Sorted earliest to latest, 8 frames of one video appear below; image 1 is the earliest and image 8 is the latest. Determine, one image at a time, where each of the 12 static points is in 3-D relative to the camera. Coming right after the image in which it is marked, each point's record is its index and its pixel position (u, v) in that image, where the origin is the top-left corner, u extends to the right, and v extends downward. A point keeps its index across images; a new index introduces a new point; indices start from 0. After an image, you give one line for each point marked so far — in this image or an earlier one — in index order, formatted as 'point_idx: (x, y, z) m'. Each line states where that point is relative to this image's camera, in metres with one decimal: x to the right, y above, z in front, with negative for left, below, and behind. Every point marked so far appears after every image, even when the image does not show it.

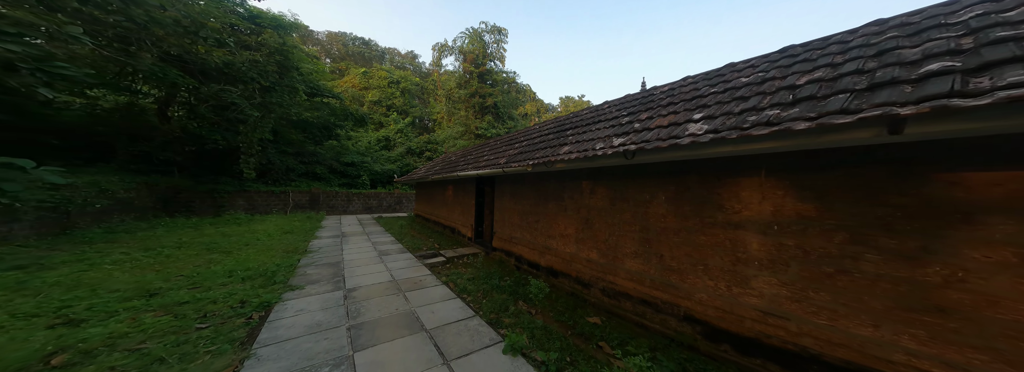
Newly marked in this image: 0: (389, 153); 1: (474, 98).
0: (-8.5, +2.3, +16.2) m
1: (-2.8, +6.1, +16.5) m
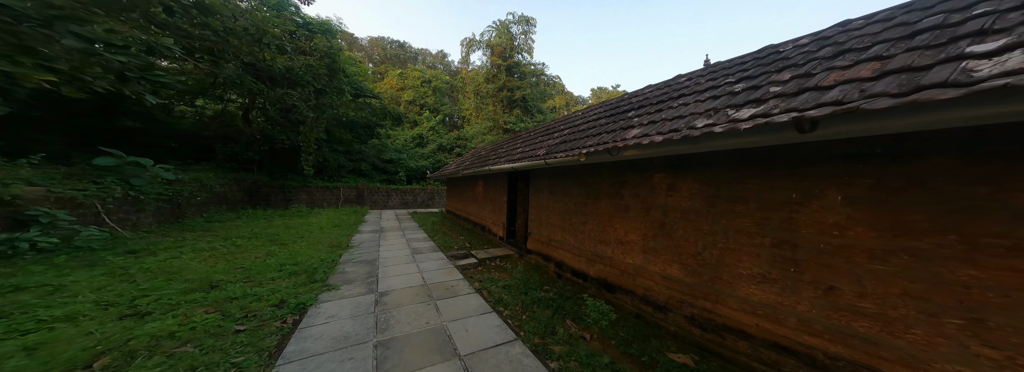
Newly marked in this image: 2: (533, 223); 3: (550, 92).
0: (-6.3, +2.6, +16.7) m
1: (-0.6, +6.5, +16.2) m
2: (+0.3, -0.6, +3.9) m
3: (+3.1, +7.8, +19.9) m
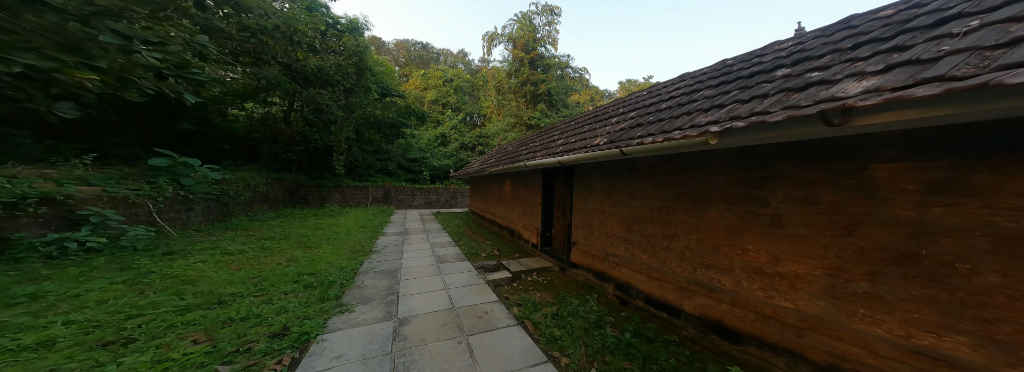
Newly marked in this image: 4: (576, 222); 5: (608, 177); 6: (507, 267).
0: (-4.6, +2.7, +16.6) m
1: (+1.0, +6.5, +15.5) m
2: (+0.9, -0.6, +3.2) m
3: (+5.0, +7.9, +18.9) m
4: (+0.9, -0.5, +3.3) m
5: (+1.1, +0.1, +2.6) m
6: (0.0, -1.2, +3.7) m
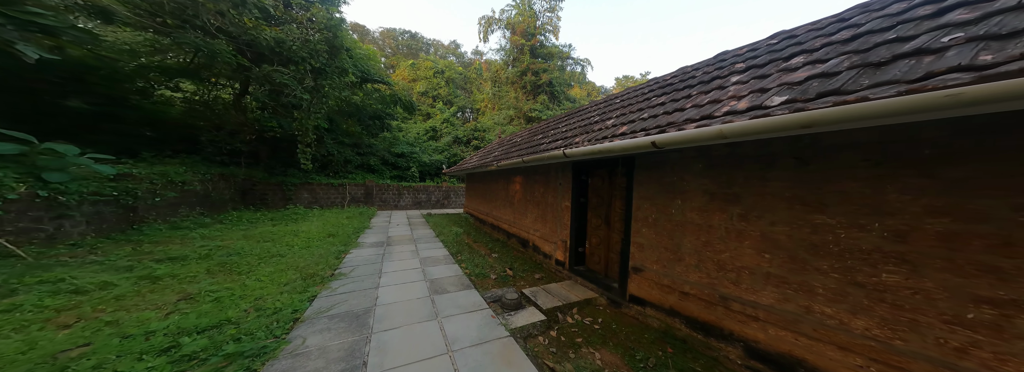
0: (-4.8, +2.8, +15.2) m
1: (+0.8, +6.6, +14.4) m
2: (+1.2, -0.6, +2.2) m
3: (+4.7, +7.9, +18.0) m
4: (+1.2, -0.5, +2.2) m
5: (+1.4, +0.1, +1.6) m
6: (+0.3, -1.2, +2.5) m
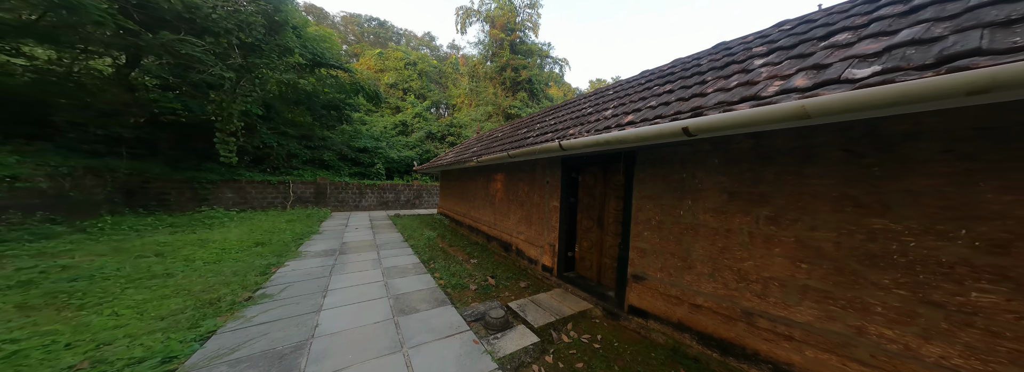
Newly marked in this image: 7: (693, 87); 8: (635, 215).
0: (-6.2, +2.8, +14.3) m
1: (-0.5, +6.7, +14.1) m
2: (+1.1, -0.6, +2.0) m
3: (+3.0, +8.0, +18.0) m
4: (+1.1, -0.5, +2.0) m
5: (+1.4, +0.1, +1.4) m
6: (+0.1, -1.2, +2.2) m
7: (+1.2, +0.7, +1.6) m
8: (+1.1, -0.3, +2.1) m
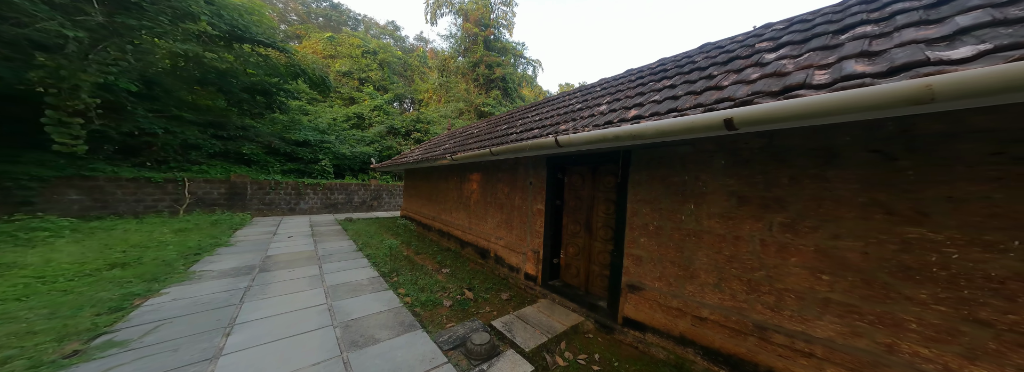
0: (-7.8, +2.9, +13.1) m
1: (-2.1, +6.6, +13.6) m
2: (+1.0, -0.6, +1.8) m
3: (+0.9, +8.0, +18.0) m
4: (+1.0, -0.5, +1.9) m
5: (+1.4, +0.1, +1.3) m
6: (0.0, -1.2, +2.0) m
7: (+1.2, +0.6, +1.5) m
8: (+1.0, -0.3, +1.9) m
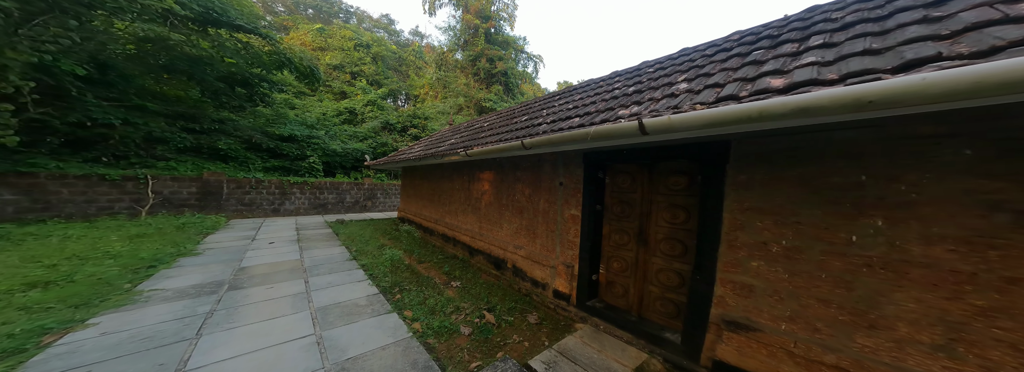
0: (-7.7, +2.9, +12.3) m
1: (-2.0, +6.7, +13.0) m
2: (+1.4, -0.6, +1.3) m
3: (+0.9, +8.0, +17.4) m
4: (+1.4, -0.5, +1.3) m
5: (+1.8, +0.1, +0.7) m
6: (+0.4, -1.2, +1.4) m
7: (+1.6, +0.6, +0.9) m
8: (+1.4, -0.3, +1.4) m
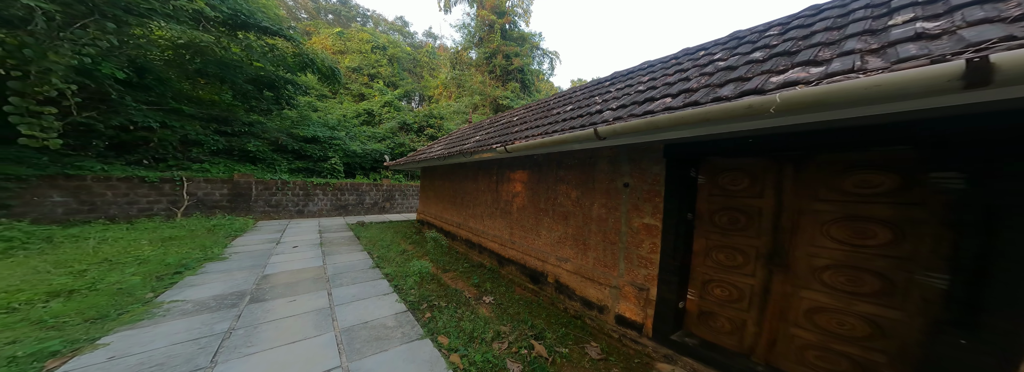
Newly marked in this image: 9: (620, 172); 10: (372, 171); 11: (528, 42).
0: (-6.5, +2.9, +12.2) m
1: (-0.8, +6.7, +12.5) m
2: (+1.9, -0.6, +0.6) m
3: (+2.3, +8.0, +16.7) m
4: (+1.9, -0.5, +0.7) m
5: (+2.2, +0.1, 0.0) m
6: (+0.9, -1.3, +0.8) m
7: (+2.0, +0.6, +0.3) m
8: (+1.8, -0.3, +0.7) m
9: (+1.1, +0.2, +2.3) m
10: (-7.4, +0.9, +12.9) m
11: (+1.1, +8.3, +13.6) m
